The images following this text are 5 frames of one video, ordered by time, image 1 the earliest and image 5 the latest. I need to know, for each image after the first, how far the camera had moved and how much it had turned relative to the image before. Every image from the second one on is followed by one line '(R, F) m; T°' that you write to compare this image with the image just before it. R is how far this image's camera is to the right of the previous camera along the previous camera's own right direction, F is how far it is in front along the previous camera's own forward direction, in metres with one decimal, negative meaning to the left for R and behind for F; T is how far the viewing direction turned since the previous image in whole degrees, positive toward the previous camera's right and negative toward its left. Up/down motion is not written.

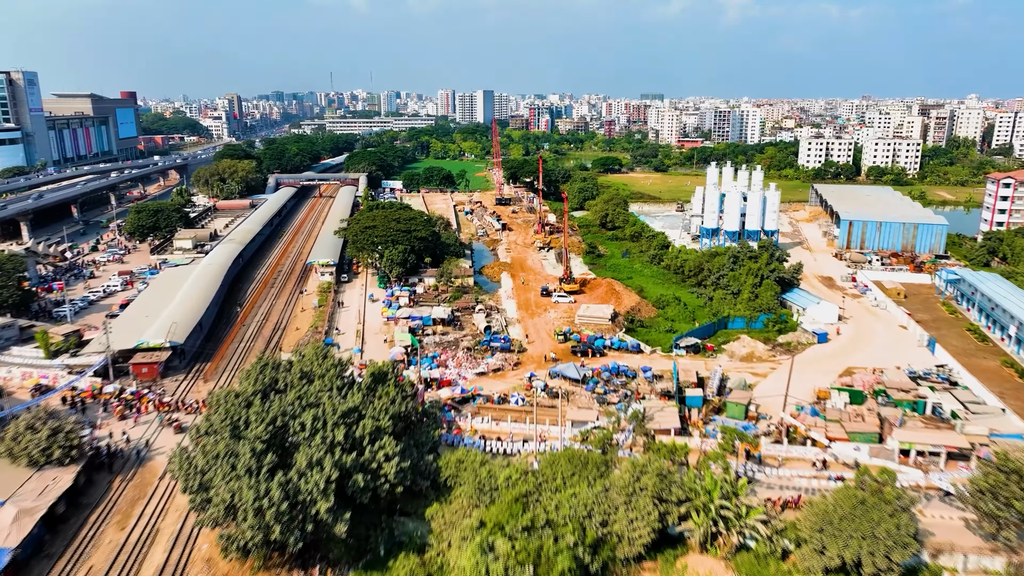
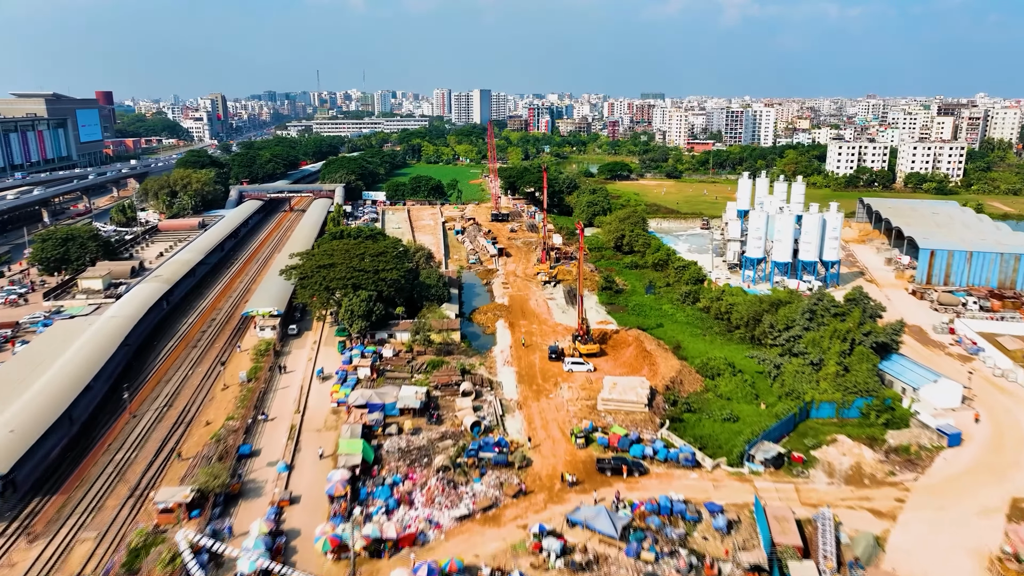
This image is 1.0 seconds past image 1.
(0.0, +6.9) m; 0°
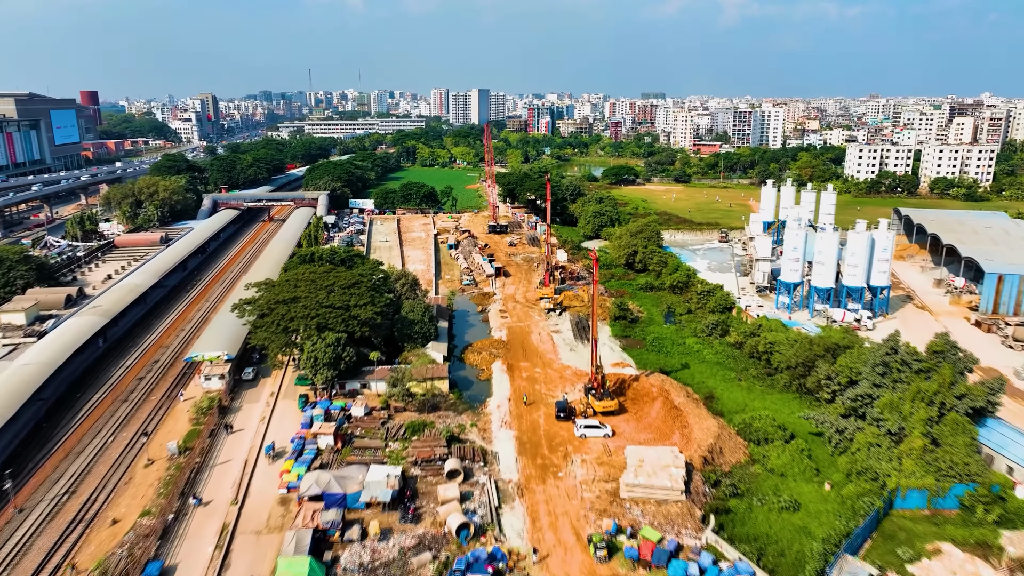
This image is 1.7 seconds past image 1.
(0.0, +3.9) m; 0°
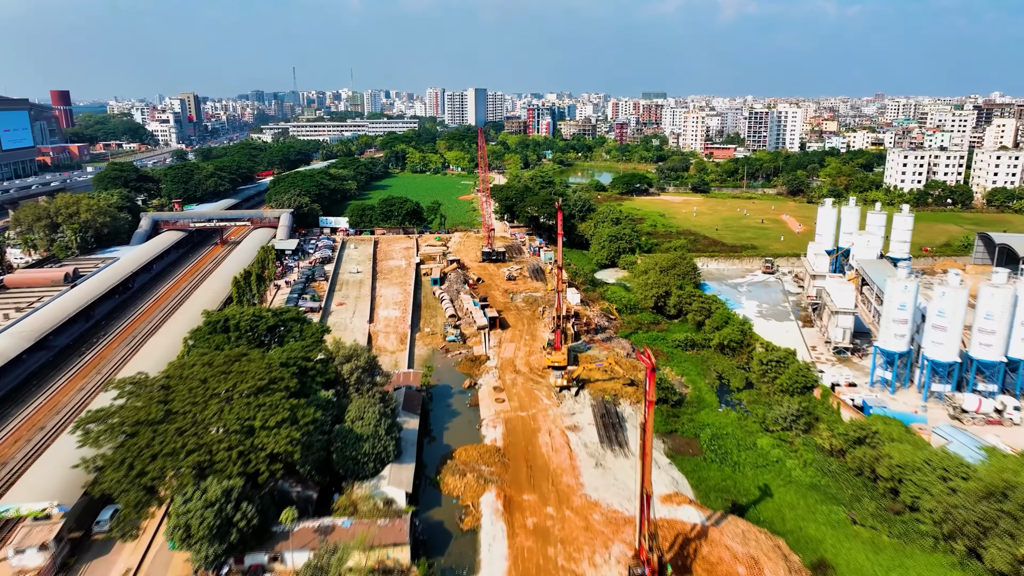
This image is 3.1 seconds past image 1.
(0.0, +7.0) m; 0°
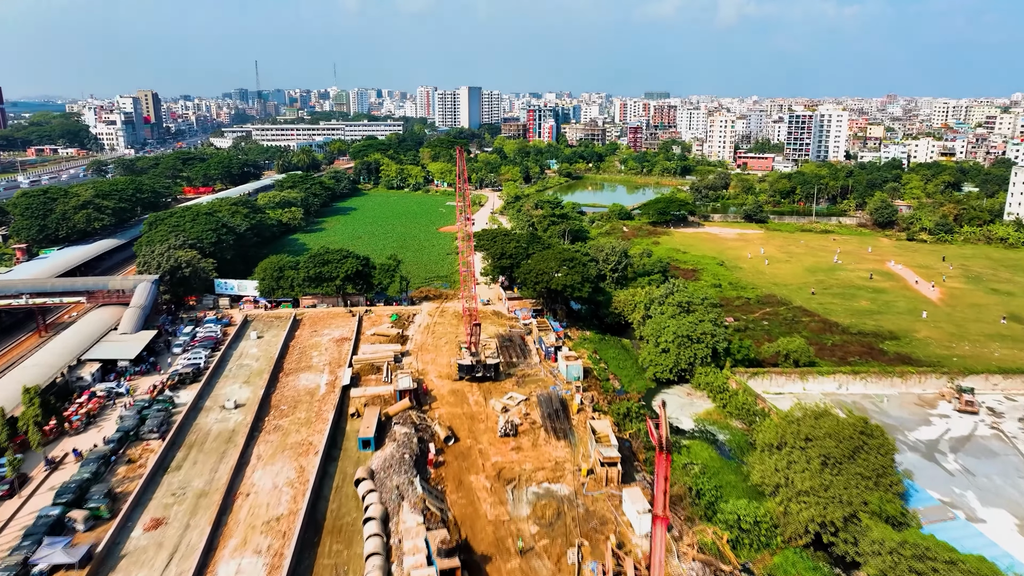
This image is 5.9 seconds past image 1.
(-0.1, +14.0) m; 0°
